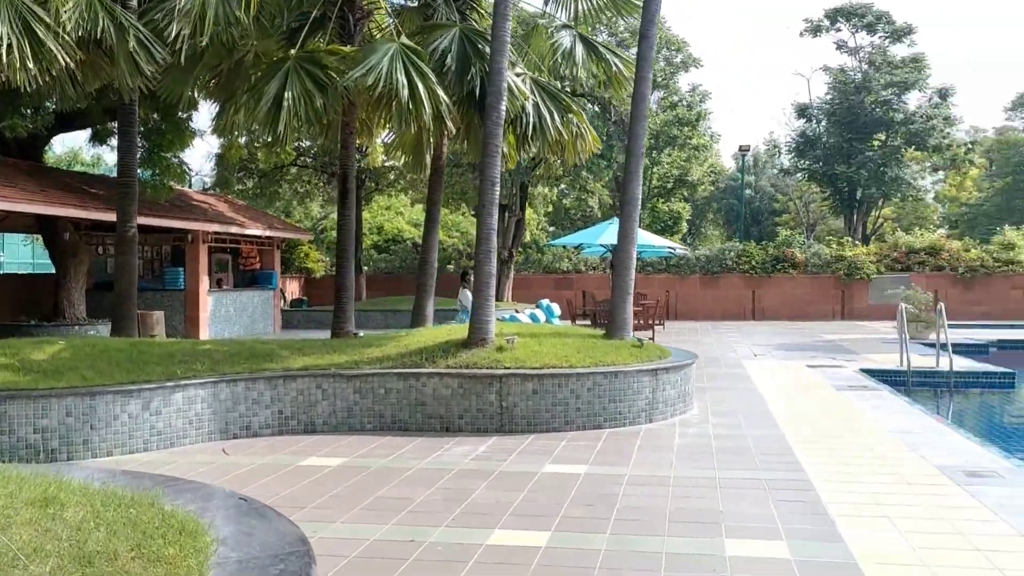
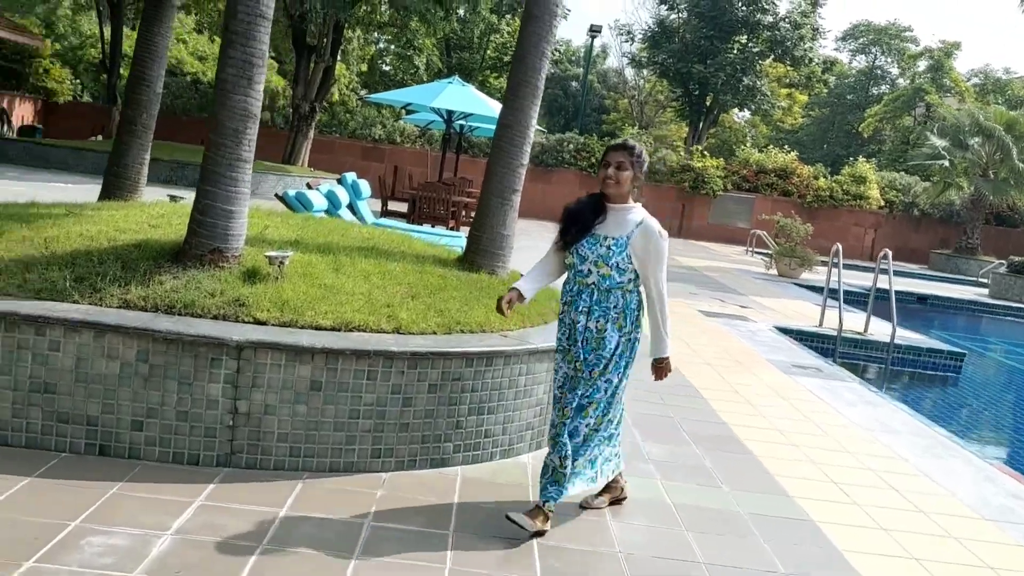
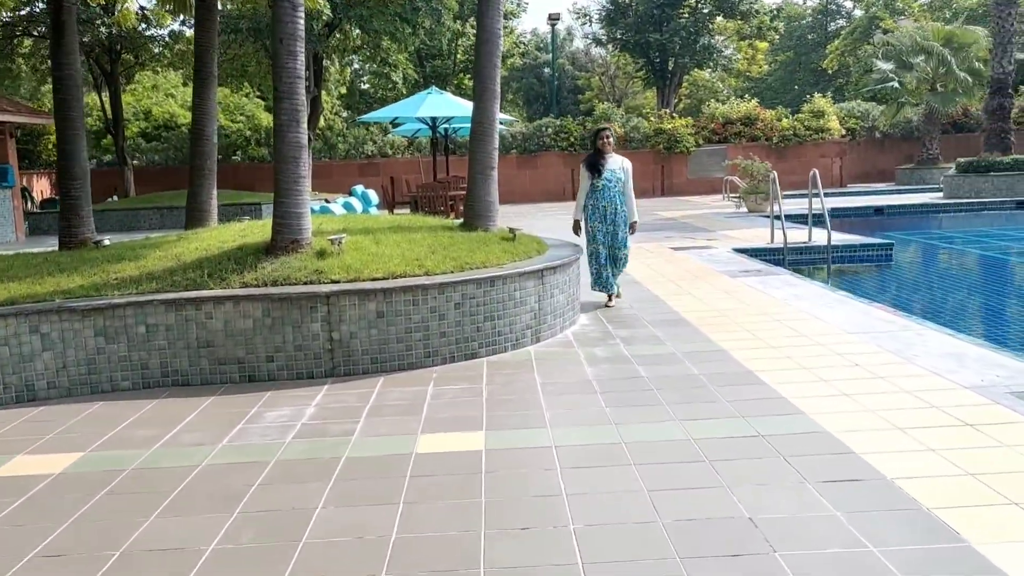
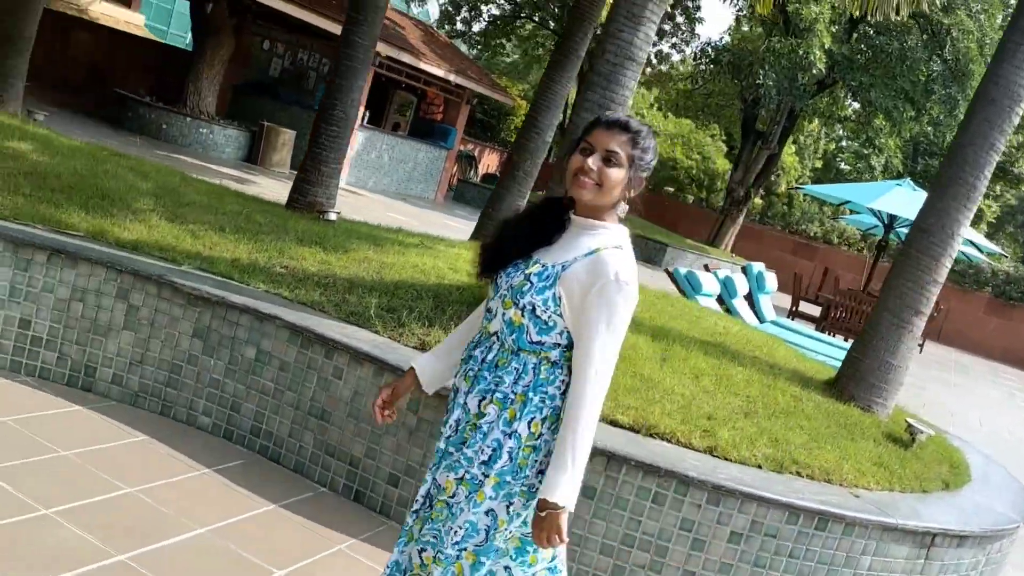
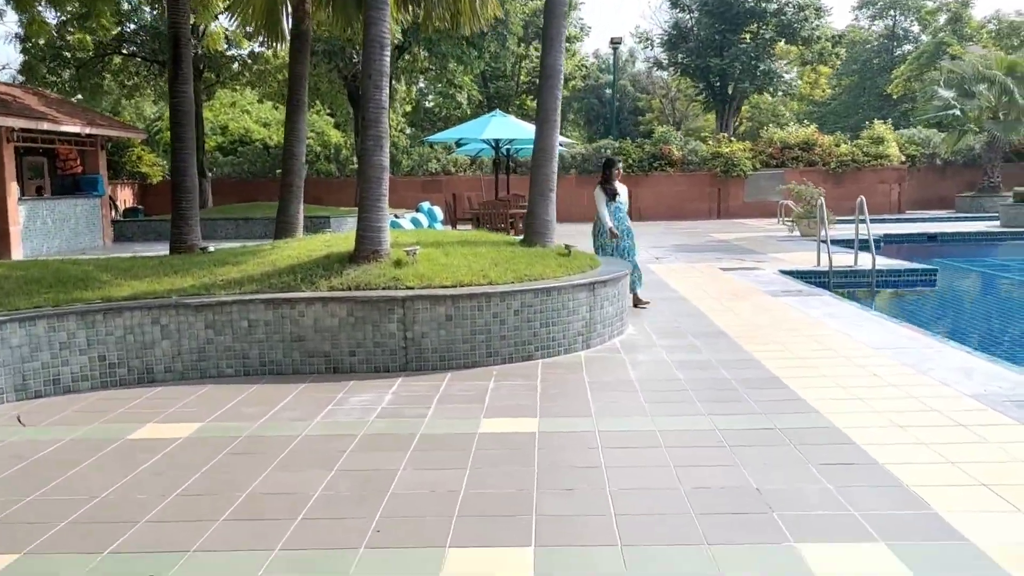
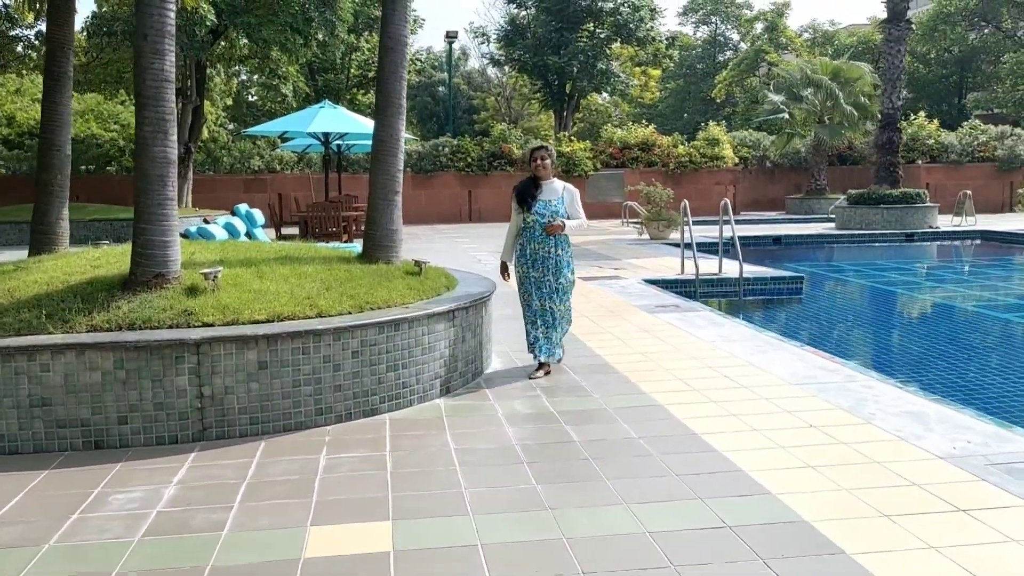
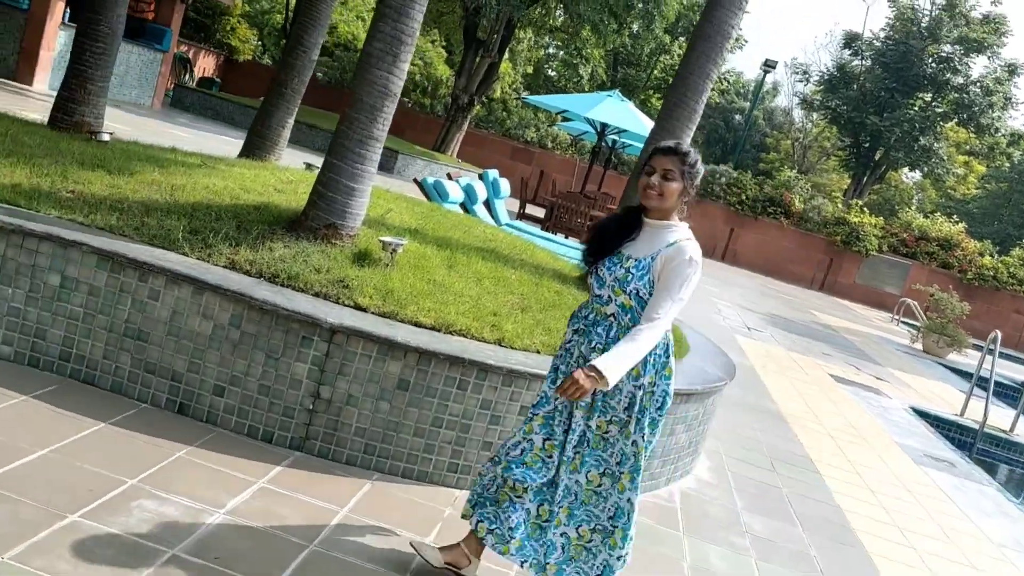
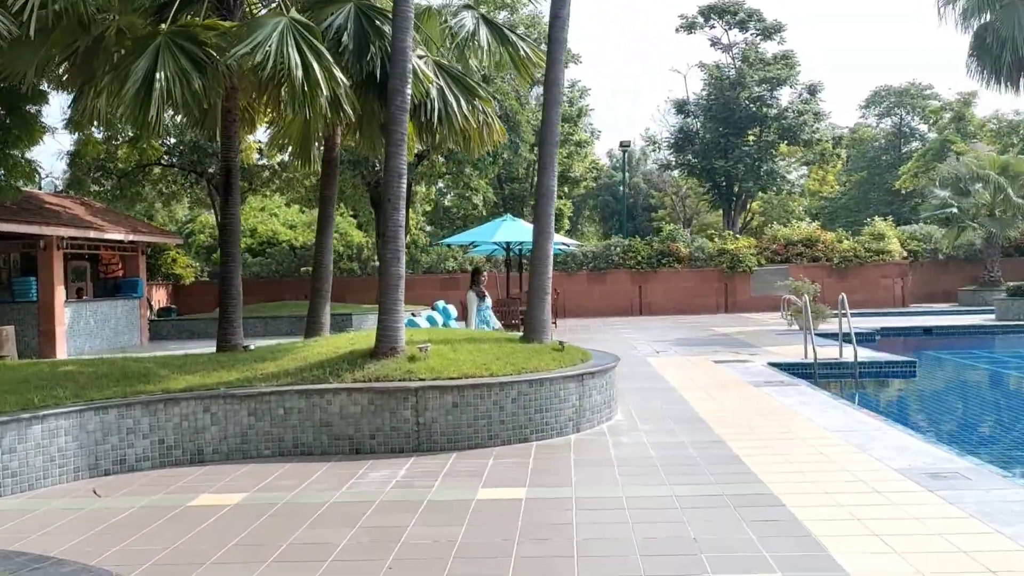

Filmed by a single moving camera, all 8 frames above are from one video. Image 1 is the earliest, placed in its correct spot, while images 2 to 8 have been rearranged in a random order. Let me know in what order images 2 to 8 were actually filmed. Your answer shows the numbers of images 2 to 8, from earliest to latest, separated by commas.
8, 5, 3, 6, 2, 7, 4
